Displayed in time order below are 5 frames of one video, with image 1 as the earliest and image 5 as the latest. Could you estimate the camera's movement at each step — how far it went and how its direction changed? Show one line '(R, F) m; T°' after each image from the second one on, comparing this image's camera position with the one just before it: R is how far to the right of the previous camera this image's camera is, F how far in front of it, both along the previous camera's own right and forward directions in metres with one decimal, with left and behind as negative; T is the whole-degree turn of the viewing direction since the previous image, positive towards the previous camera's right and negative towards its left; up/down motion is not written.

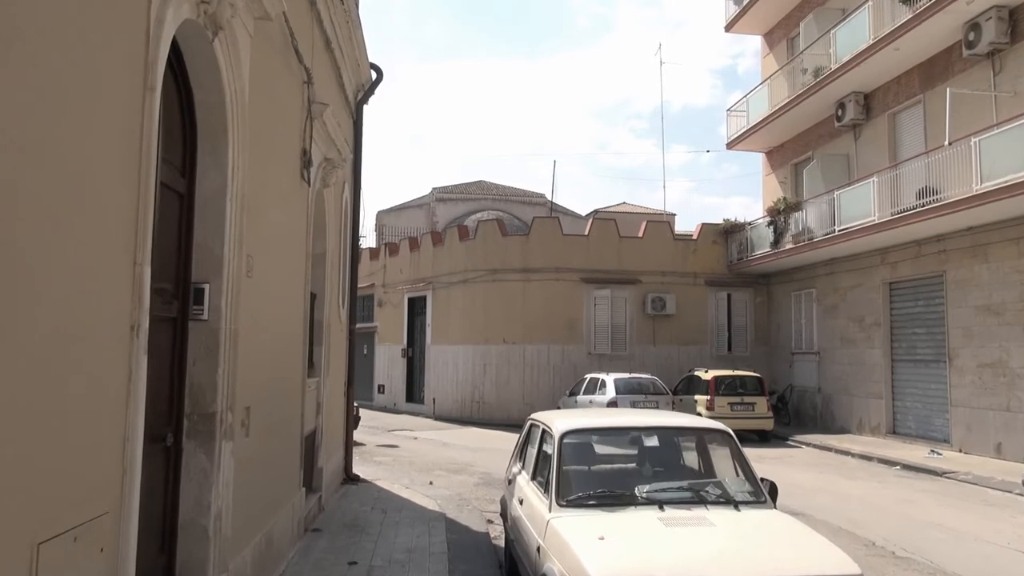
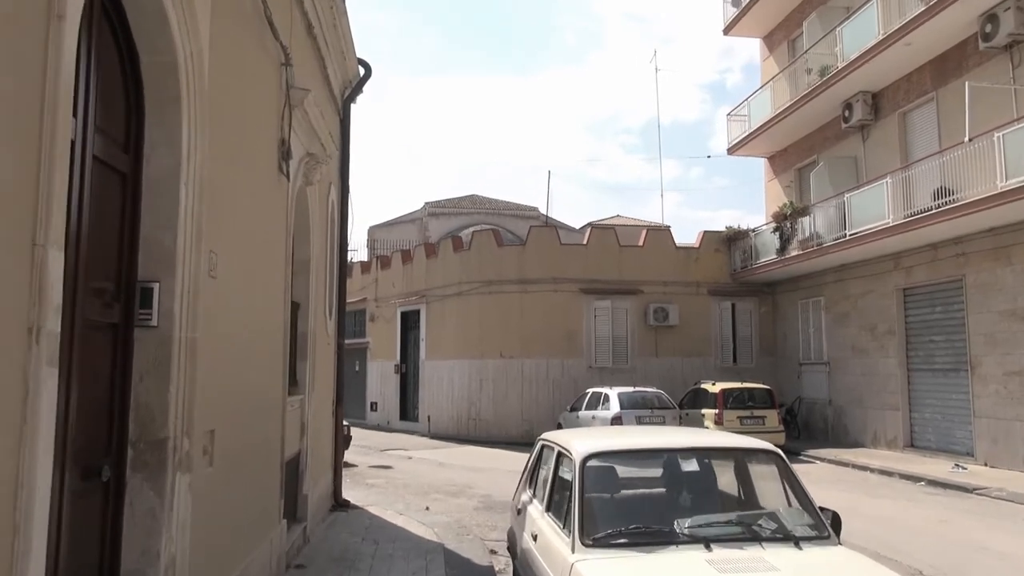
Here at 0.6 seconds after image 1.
(-0.1, +0.8) m; +1°
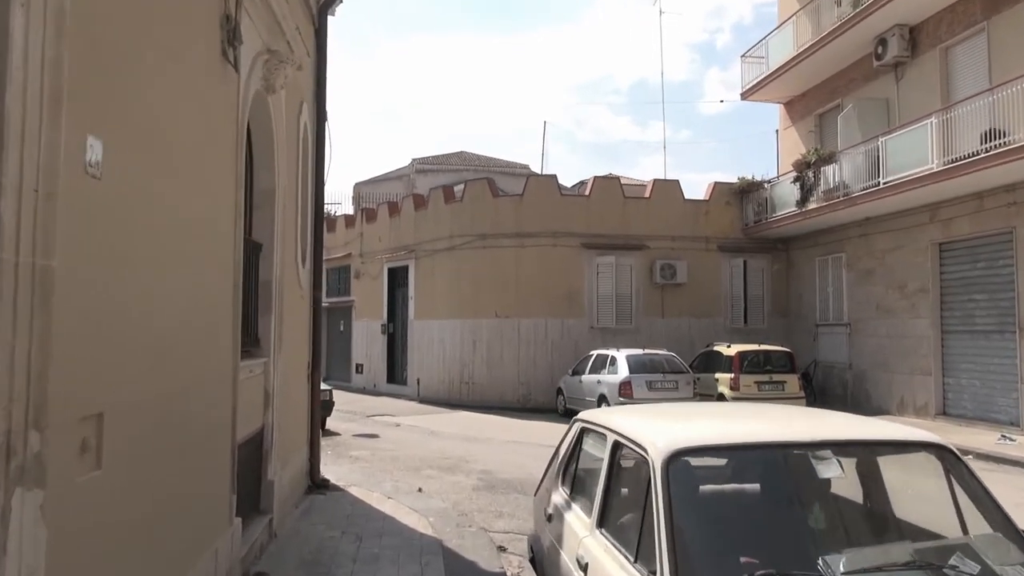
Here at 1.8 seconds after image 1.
(-0.2, +1.6) m; +1°
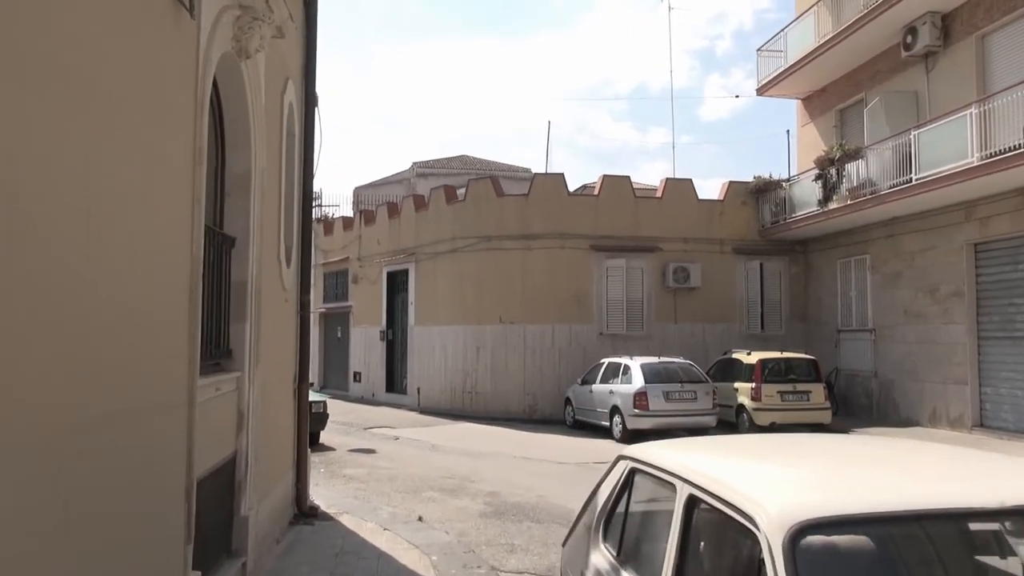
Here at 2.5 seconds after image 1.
(-0.1, +1.0) m; 0°
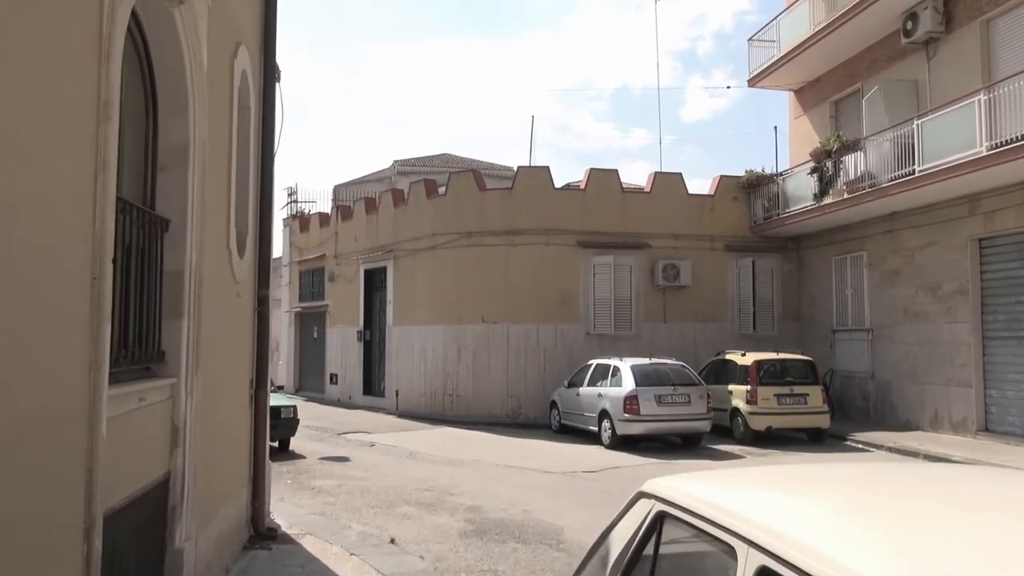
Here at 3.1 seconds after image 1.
(0.0, +0.8) m; +1°
